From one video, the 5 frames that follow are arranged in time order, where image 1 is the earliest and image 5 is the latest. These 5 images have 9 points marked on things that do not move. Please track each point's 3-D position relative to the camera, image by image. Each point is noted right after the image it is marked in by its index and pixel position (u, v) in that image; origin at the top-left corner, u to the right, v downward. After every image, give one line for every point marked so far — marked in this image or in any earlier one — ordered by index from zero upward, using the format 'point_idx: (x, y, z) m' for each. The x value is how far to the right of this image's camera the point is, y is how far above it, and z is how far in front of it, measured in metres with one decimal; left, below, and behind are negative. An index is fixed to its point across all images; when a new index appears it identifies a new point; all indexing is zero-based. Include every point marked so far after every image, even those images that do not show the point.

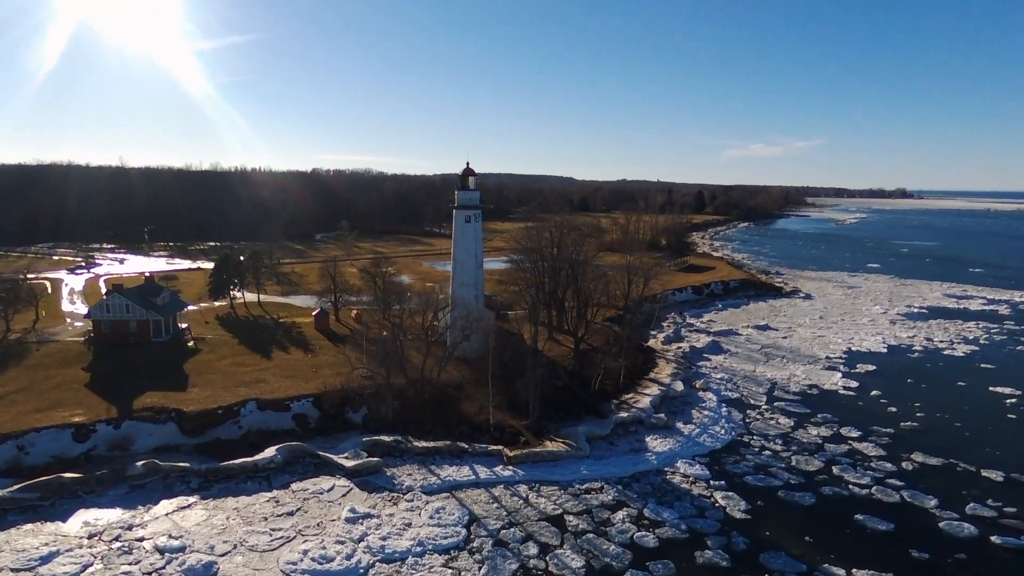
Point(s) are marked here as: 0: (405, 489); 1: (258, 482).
0: (-3.5, -6.5, +19.8) m
1: (-8.3, -6.4, +20.0) m
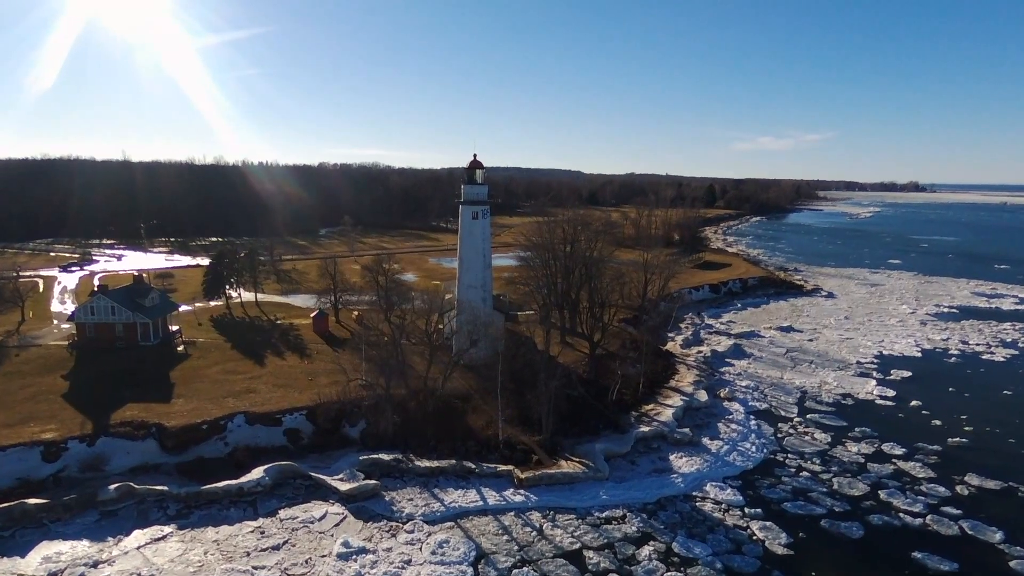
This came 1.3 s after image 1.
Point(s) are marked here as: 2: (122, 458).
0: (-3.1, -6.7, +17.8) m
1: (-8.0, -6.5, +18.1) m
2: (-12.6, -5.5, +19.7) m
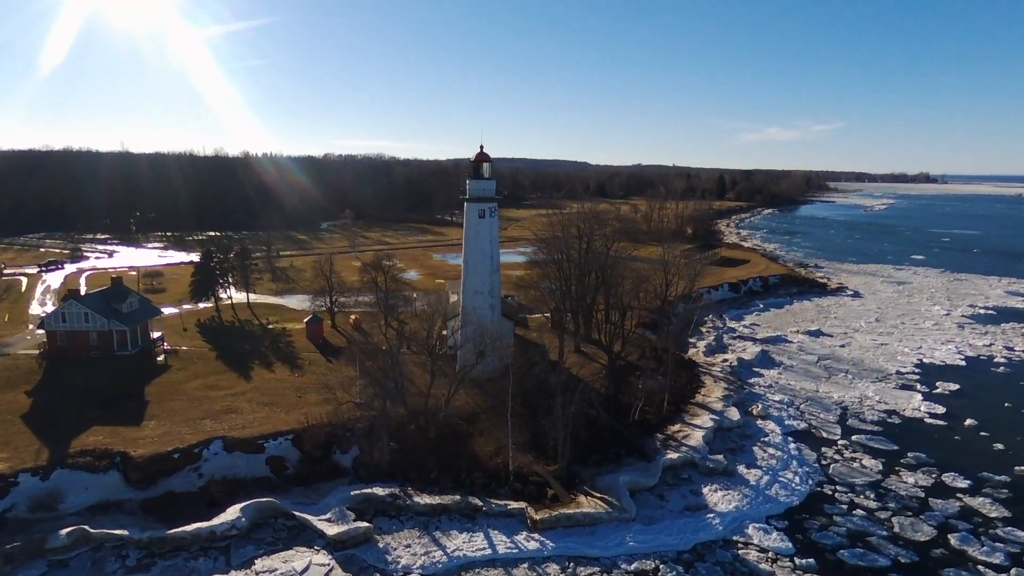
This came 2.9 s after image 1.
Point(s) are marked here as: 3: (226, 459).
0: (-2.8, -7.1, +15.3) m
1: (-7.7, -6.9, +15.6) m
2: (-12.3, -5.9, +17.3) m
3: (-8.8, -5.3, +18.8) m
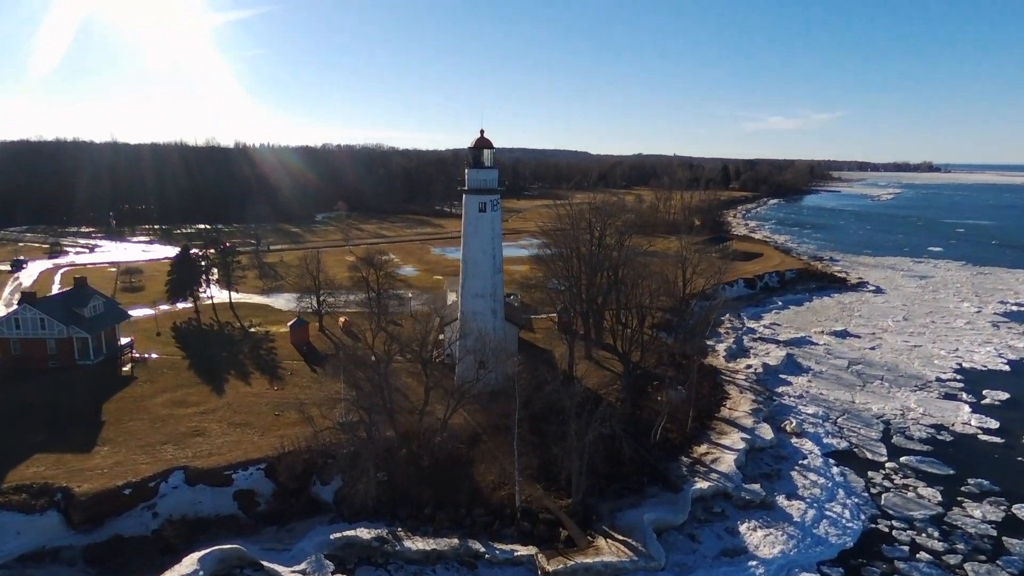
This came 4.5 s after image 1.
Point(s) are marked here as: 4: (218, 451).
0: (-2.6, -7.3, +12.7) m
1: (-7.5, -7.1, +13.0) m
2: (-12.1, -6.1, +14.7) m
3: (-8.6, -5.5, +16.2) m
4: (-8.5, -4.7, +17.7) m
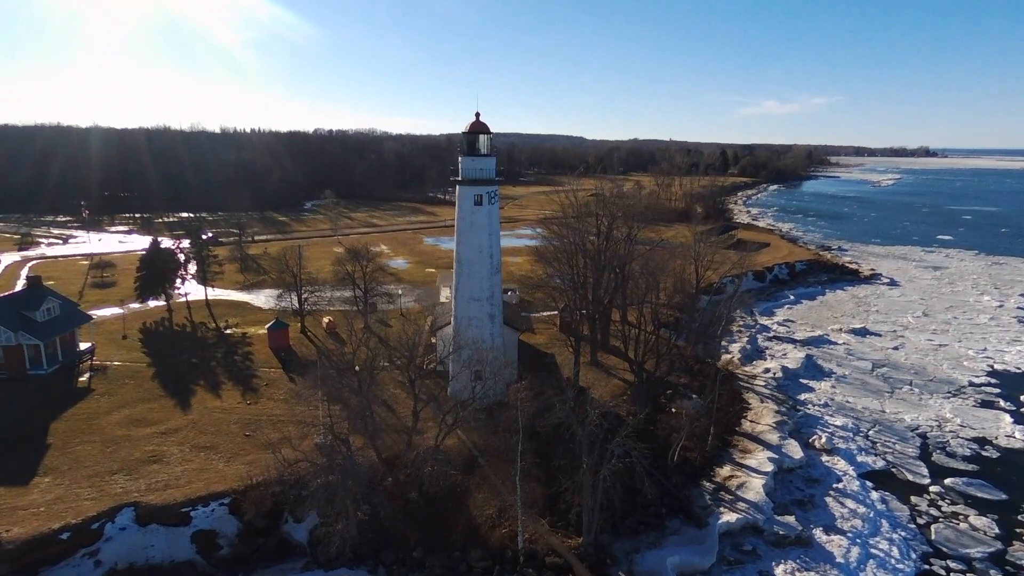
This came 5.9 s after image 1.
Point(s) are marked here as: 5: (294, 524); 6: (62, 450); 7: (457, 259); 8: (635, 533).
0: (-2.5, -7.6, +10.5) m
1: (-7.4, -7.4, +10.8) m
2: (-12.0, -6.4, +12.4) m
3: (-8.6, -5.7, +13.9) m
4: (-8.5, -4.9, +15.4) m
5: (-5.3, -5.7, +14.7) m
6: (-12.4, -4.5, +17.0) m
7: (-1.6, +0.9, +18.4) m
8: (+3.1, -6.1, +15.1) m
